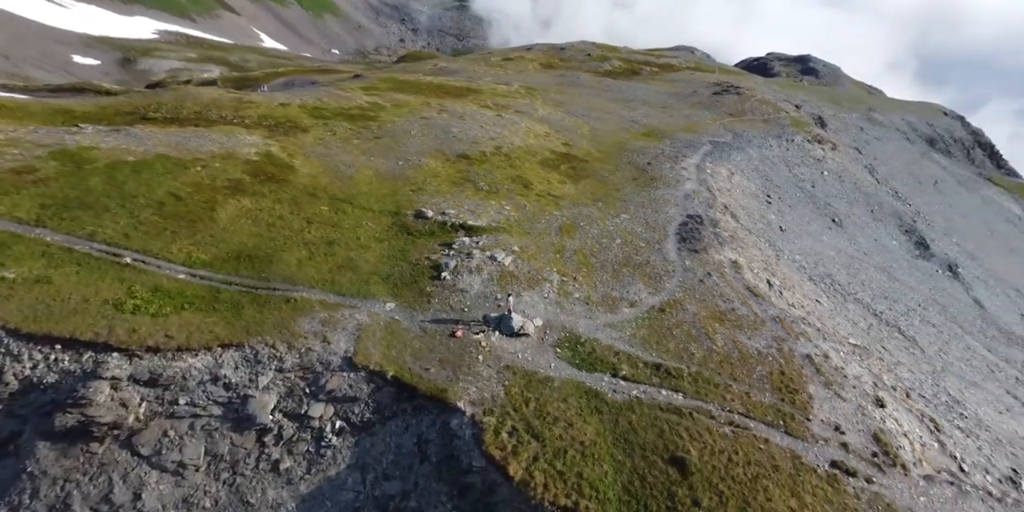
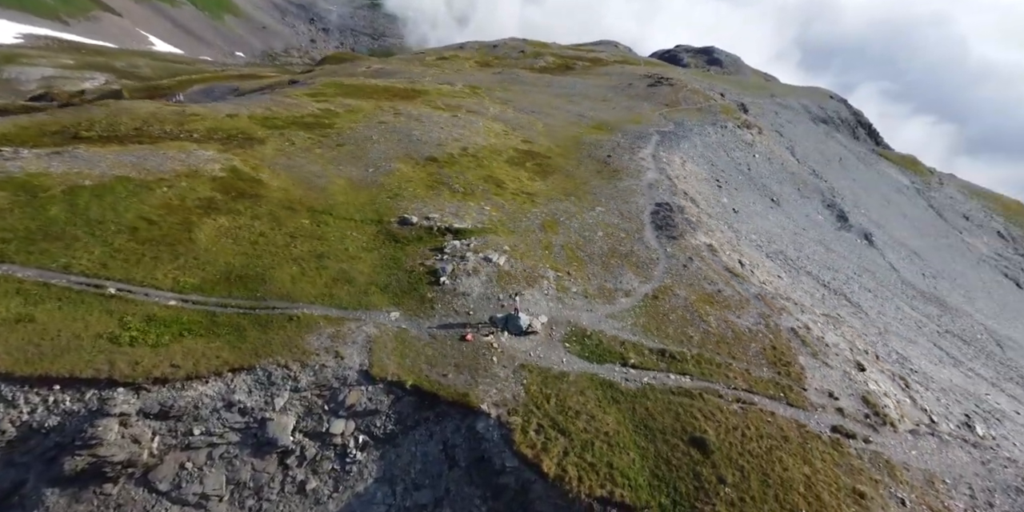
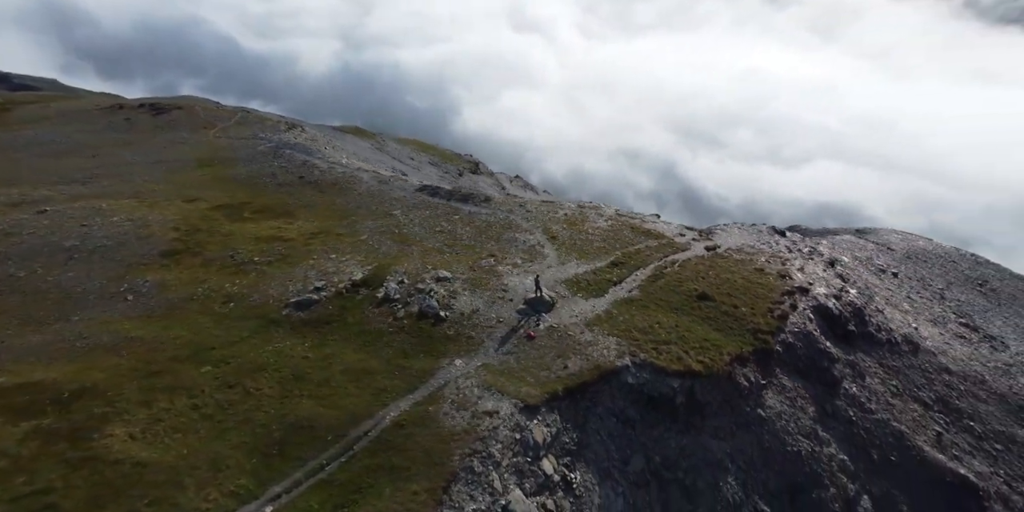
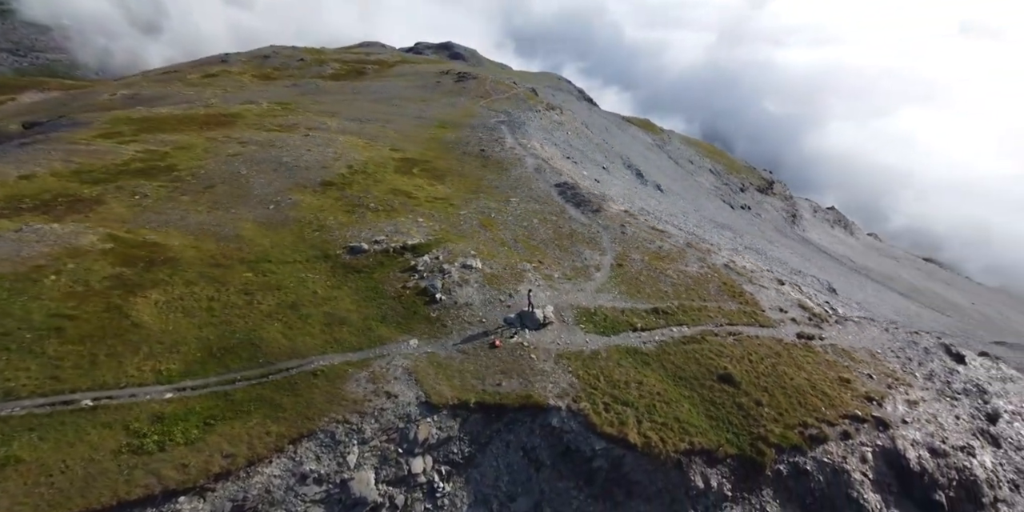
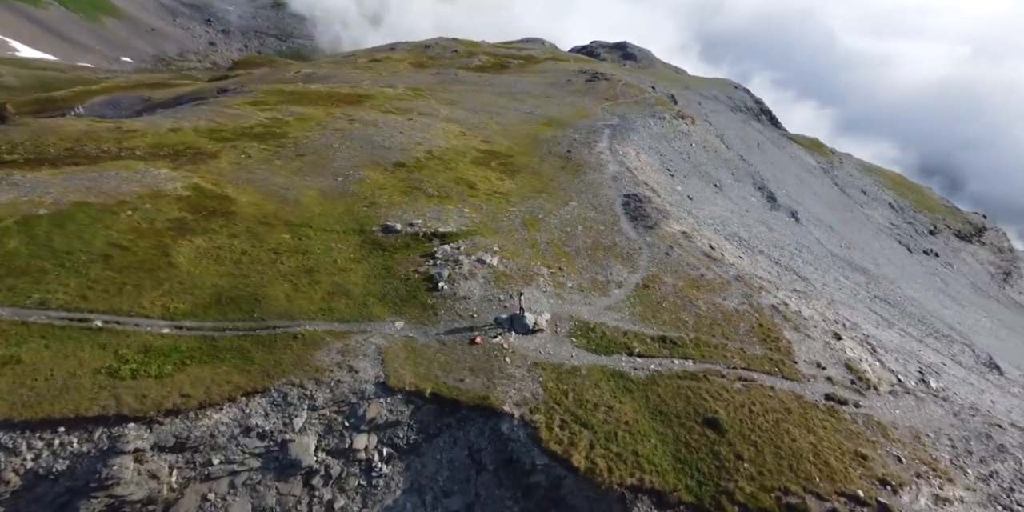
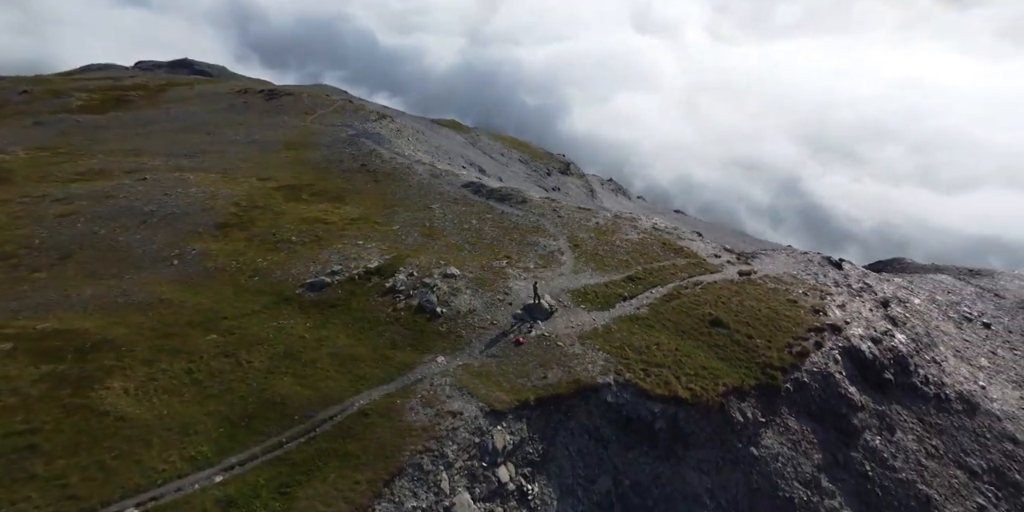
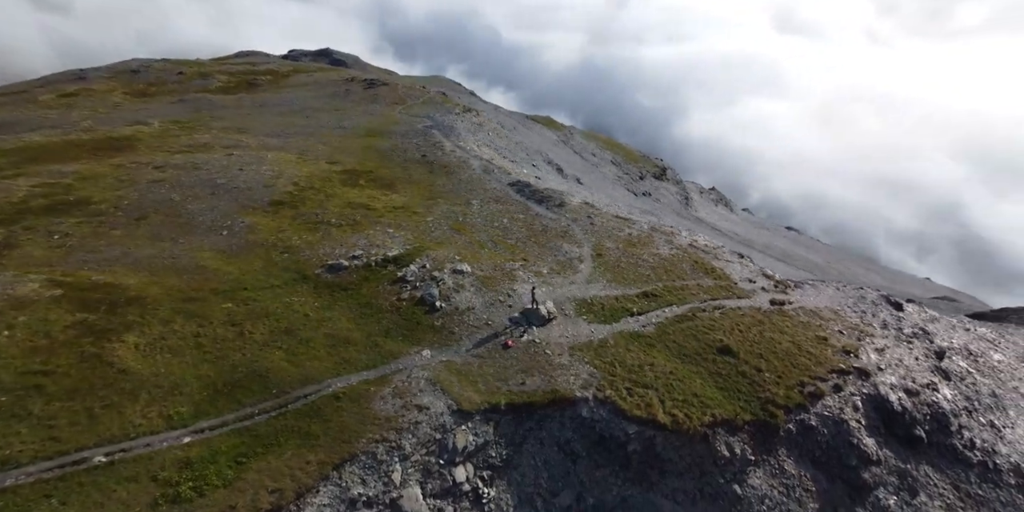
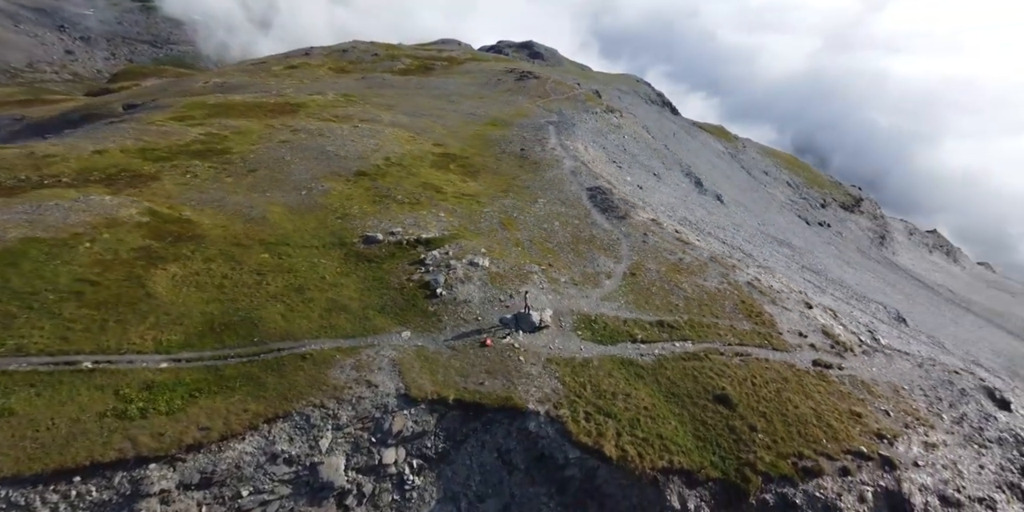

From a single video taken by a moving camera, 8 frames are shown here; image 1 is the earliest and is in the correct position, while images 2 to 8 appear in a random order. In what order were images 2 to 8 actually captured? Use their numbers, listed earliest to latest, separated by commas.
2, 5, 8, 4, 7, 6, 3
